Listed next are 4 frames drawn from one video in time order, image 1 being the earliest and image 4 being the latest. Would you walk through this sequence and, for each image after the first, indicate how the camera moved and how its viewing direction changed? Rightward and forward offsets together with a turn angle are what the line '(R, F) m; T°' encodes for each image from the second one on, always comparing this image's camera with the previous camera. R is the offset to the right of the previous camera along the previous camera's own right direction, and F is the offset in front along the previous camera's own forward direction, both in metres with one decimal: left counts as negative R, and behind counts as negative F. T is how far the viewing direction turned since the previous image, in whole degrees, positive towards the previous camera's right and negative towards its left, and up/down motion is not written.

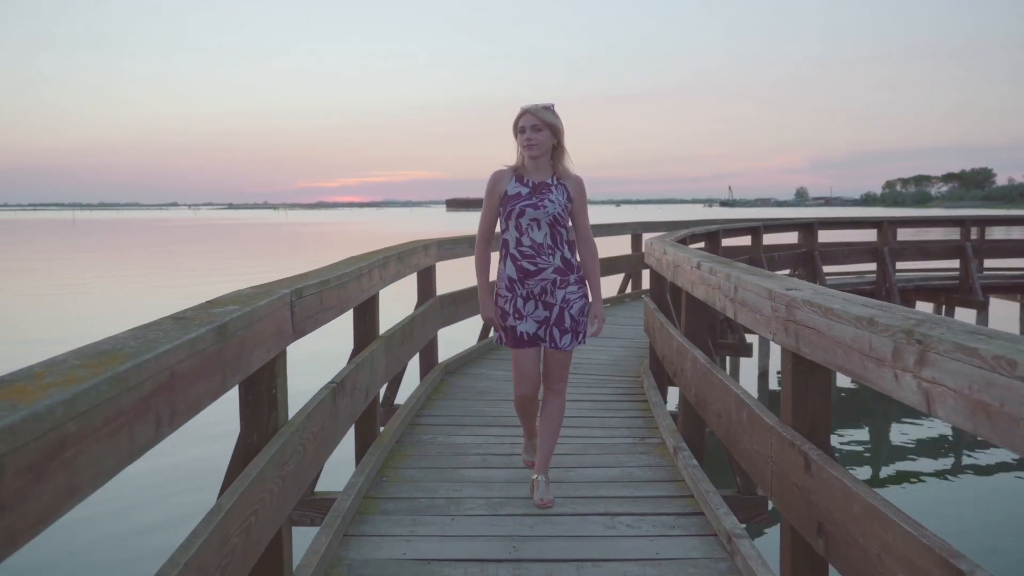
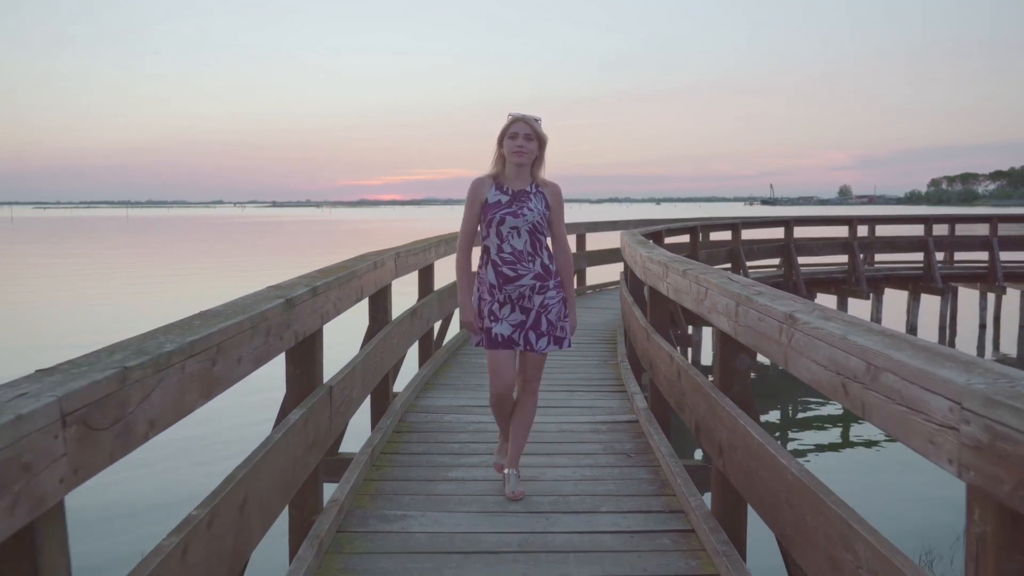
(+0.2, -2.0) m; -3°
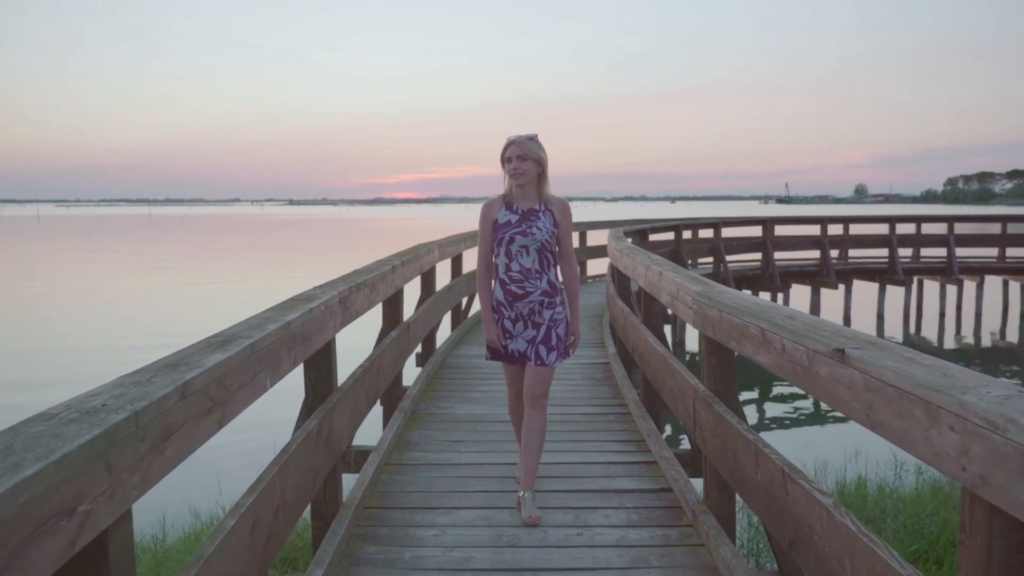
(+0.1, -1.7) m; -1°
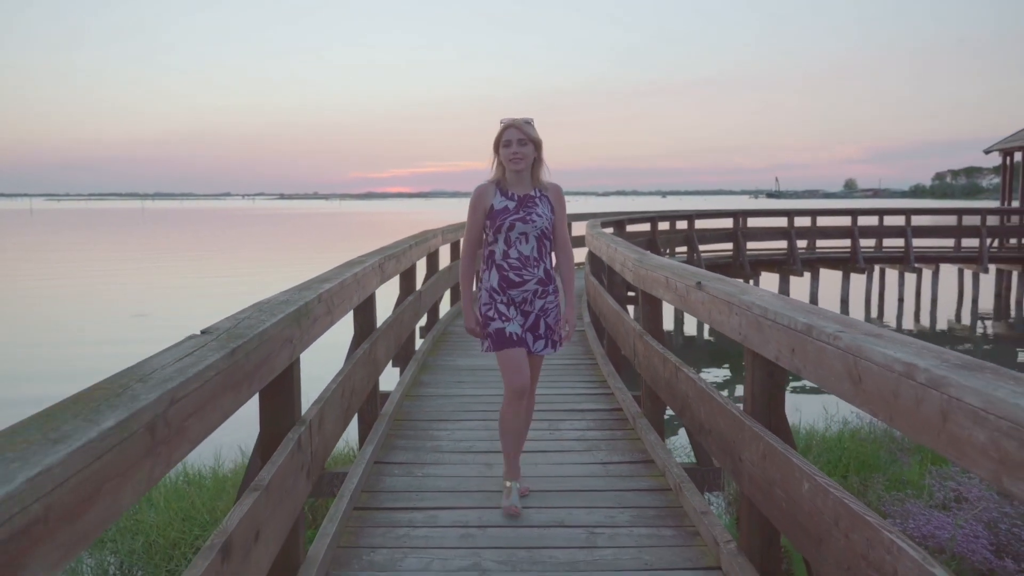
(0.0, -1.1) m; +1°
